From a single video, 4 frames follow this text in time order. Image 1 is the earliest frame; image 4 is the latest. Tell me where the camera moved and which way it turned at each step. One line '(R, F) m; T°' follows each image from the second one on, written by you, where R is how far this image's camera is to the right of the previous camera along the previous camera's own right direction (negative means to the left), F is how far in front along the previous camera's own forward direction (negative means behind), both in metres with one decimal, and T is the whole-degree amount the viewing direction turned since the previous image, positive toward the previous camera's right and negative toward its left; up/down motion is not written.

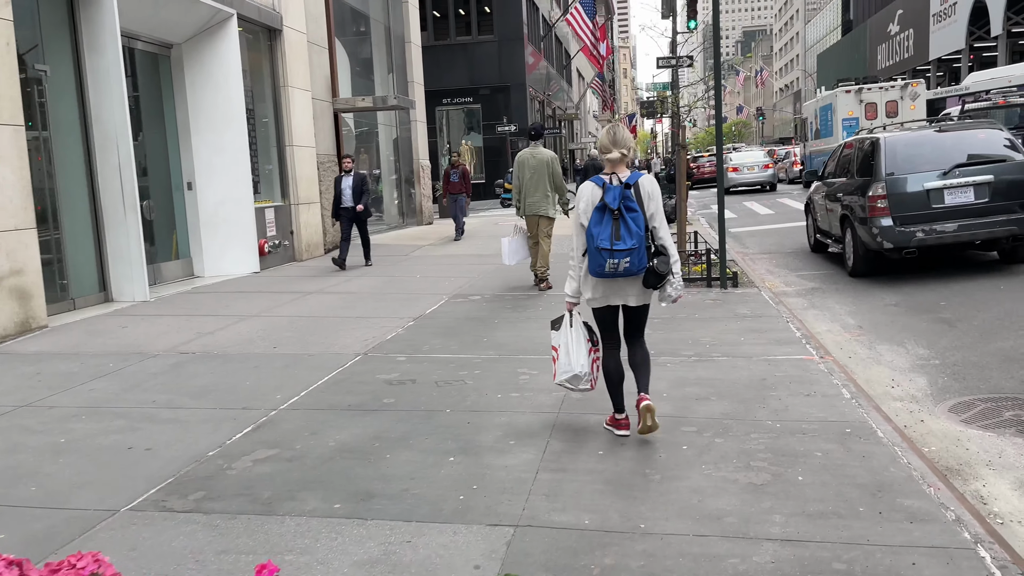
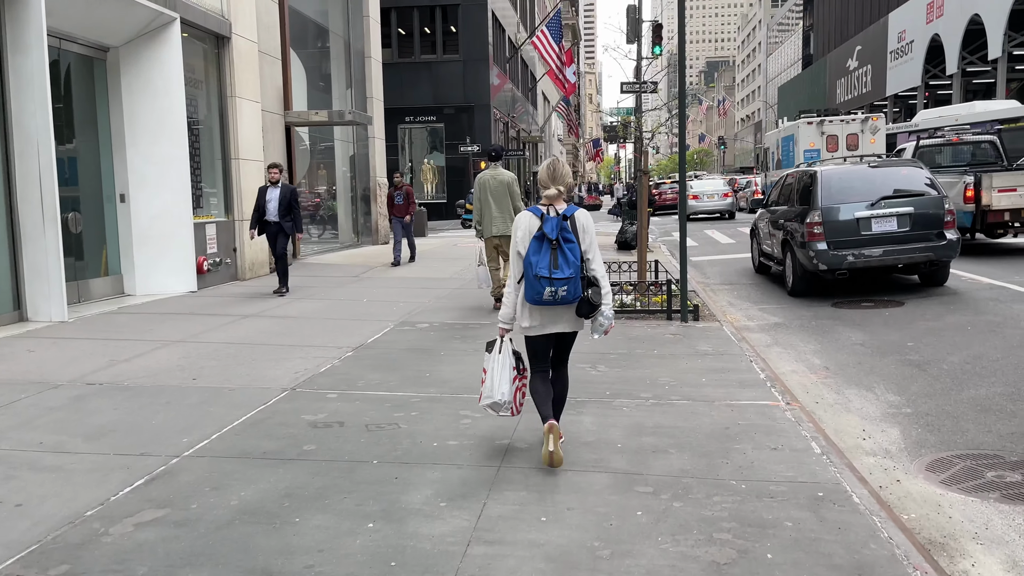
(+0.1, +0.5) m; +3°
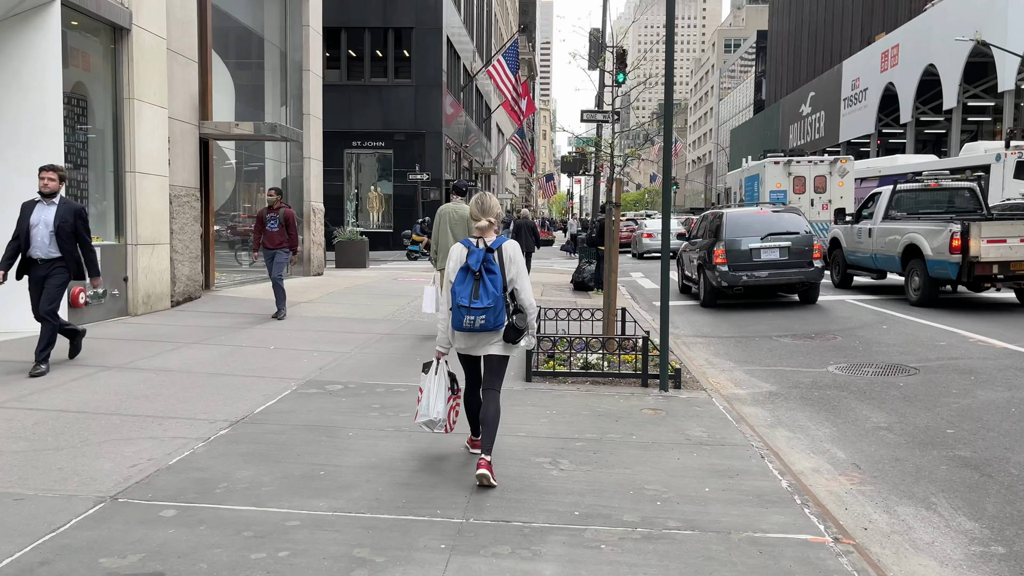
(+0.1, +1.7) m; +4°
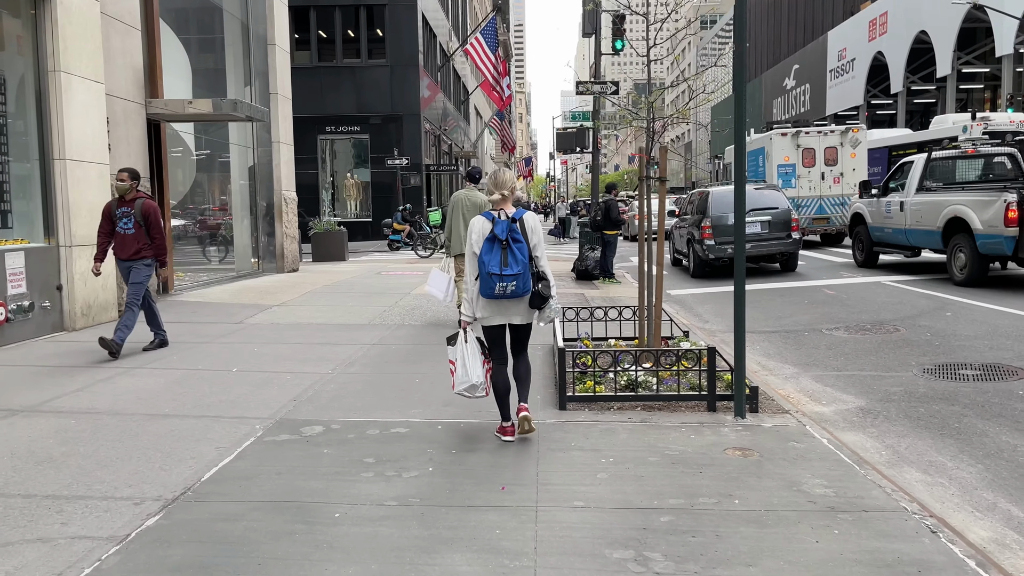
(-0.3, +1.6) m; +1°
